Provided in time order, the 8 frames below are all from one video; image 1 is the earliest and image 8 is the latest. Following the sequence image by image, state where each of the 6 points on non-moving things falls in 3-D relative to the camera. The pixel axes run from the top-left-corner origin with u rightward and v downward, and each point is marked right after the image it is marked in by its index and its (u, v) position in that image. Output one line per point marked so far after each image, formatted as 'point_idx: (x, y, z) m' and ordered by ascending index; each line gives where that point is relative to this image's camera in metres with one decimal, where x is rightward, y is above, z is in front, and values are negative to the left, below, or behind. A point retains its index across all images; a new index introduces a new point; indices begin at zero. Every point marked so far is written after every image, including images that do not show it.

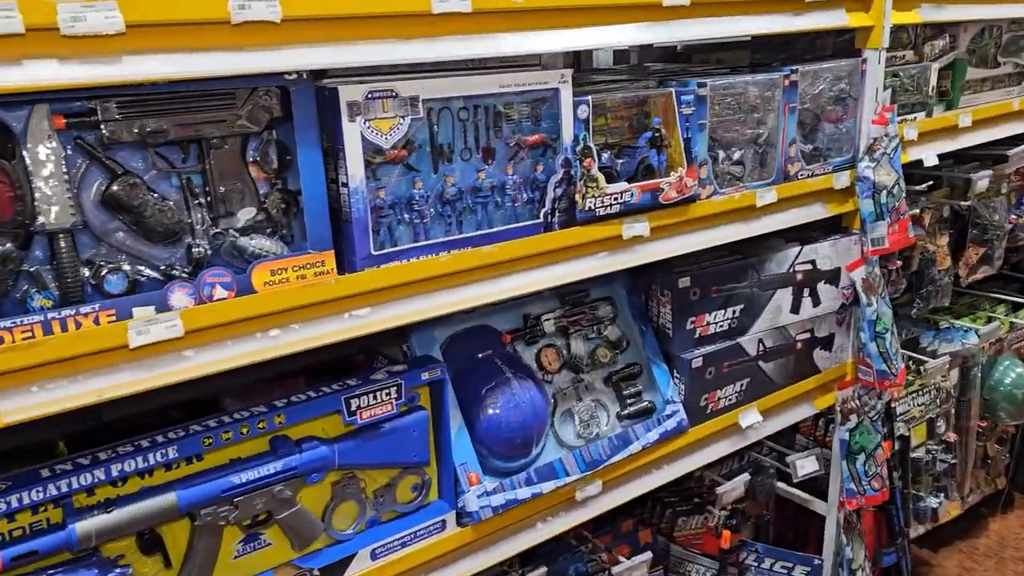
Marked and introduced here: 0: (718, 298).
0: (+0.4, 0.0, +1.6) m
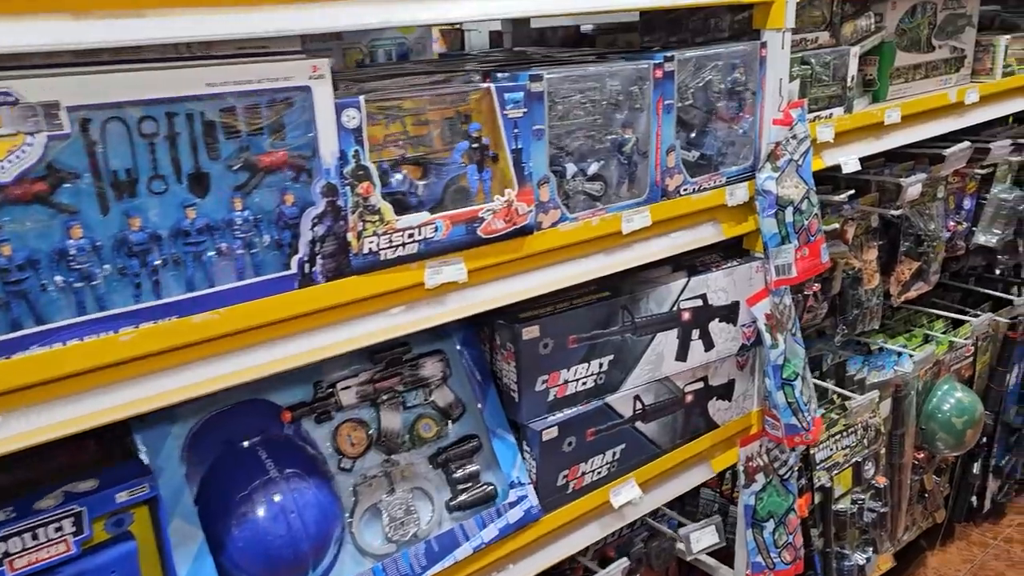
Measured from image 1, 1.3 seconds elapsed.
0: (+0.1, -0.1, +1.2) m
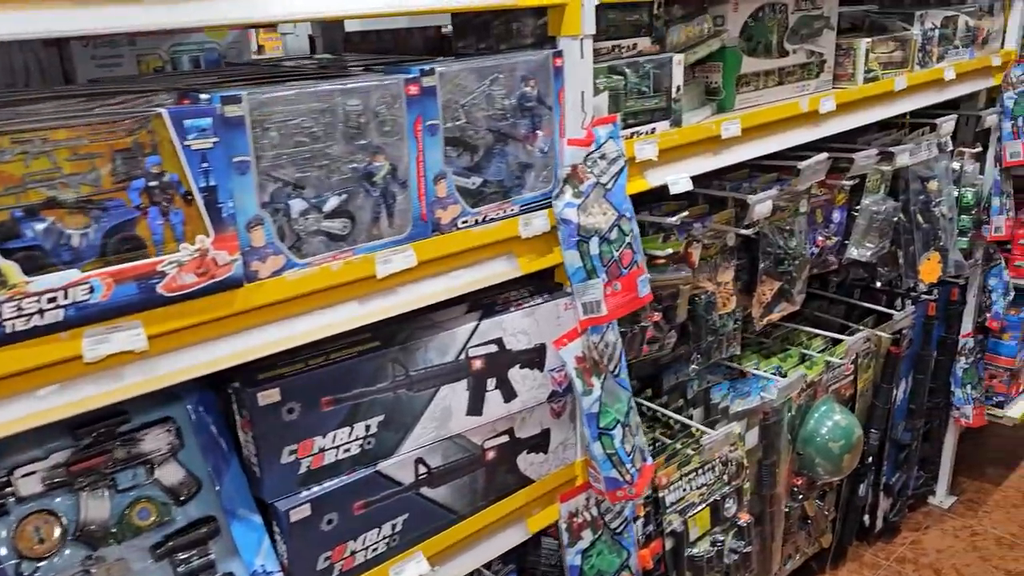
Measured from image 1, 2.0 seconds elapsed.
0: (-0.2, -0.2, +1.1) m
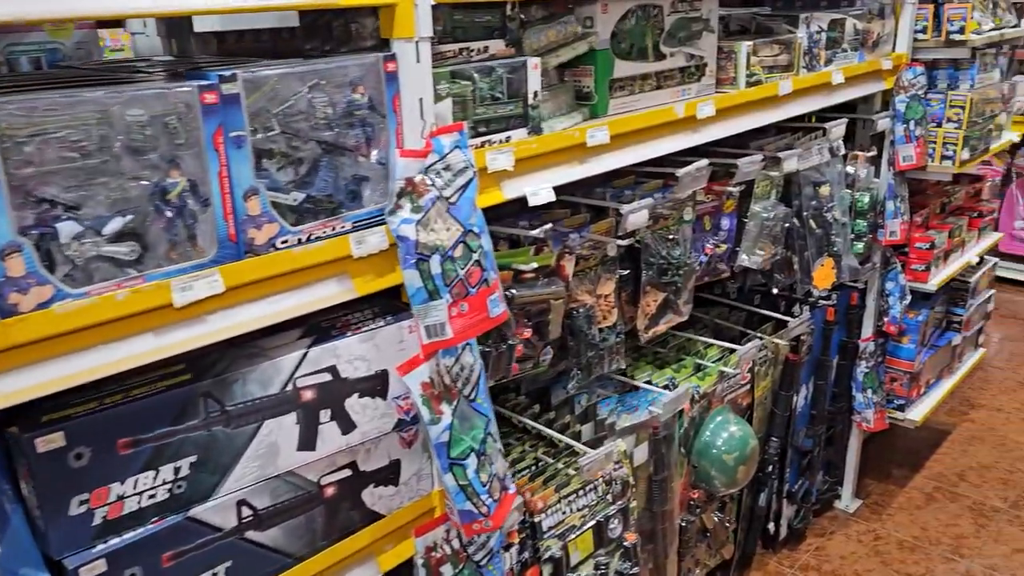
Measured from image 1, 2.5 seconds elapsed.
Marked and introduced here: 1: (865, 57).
0: (-0.4, -0.2, +0.9) m
1: (+0.9, +0.6, +2.2) m
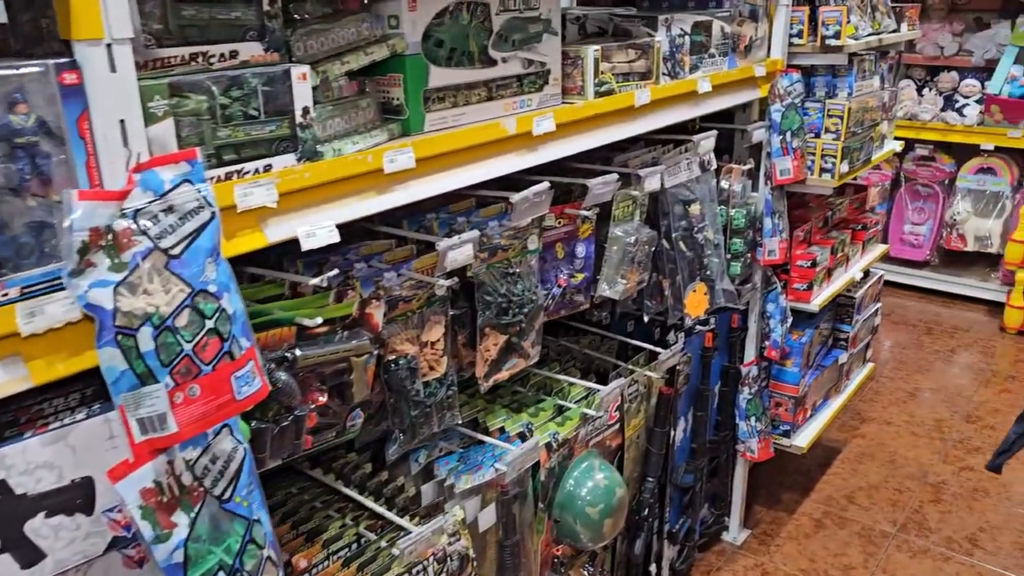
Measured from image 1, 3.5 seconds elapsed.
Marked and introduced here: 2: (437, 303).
0: (-0.7, -0.3, +0.6) m
1: (+0.5, +0.5, +2.0) m
2: (-0.1, 0.0, +1.4) m
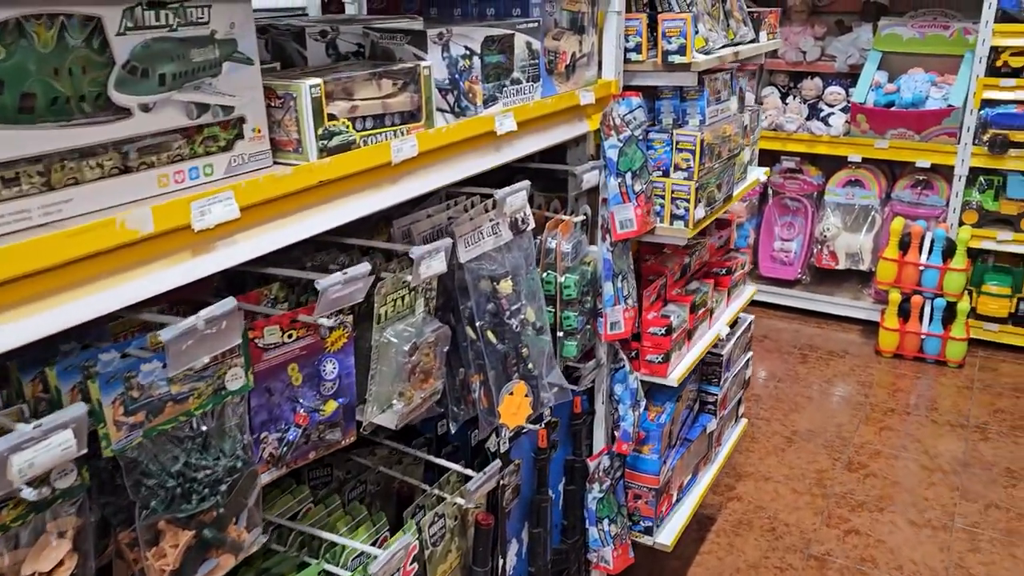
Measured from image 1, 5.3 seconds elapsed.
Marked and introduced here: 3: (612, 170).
0: (-0.9, -0.5, 0.0) m
1: (+0.1, +0.4, +1.5) m
2: (-0.5, -0.2, +0.9) m
3: (+0.2, +0.2, +1.7) m
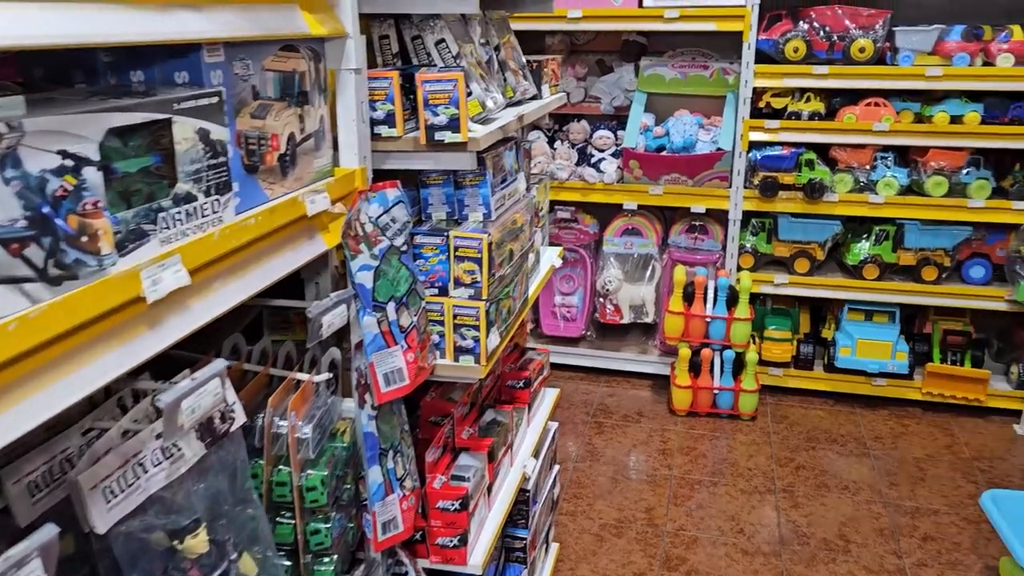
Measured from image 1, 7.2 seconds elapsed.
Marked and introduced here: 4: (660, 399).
0: (-0.7, -0.7, -0.8) m
1: (-0.3, +0.1, +0.9) m
2: (-0.6, -0.5, +0.2) m
3: (-0.2, 0.0, +1.1) m
4: (+0.7, -0.5, +3.8) m
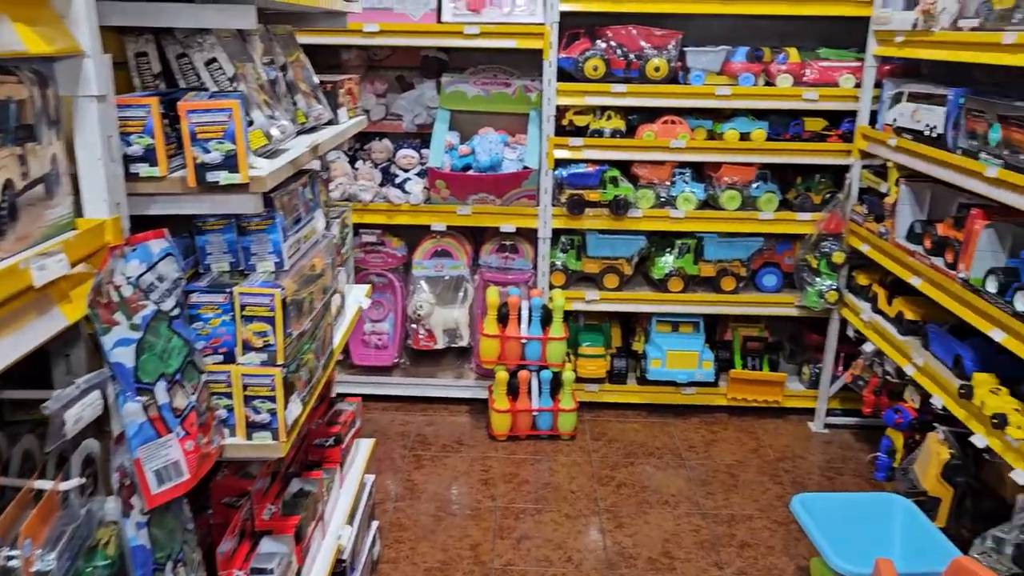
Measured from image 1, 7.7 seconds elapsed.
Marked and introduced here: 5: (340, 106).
0: (-0.5, -0.8, -1.1) m
1: (-0.5, 0.0, +0.7) m
2: (-0.6, -0.6, -0.1) m
3: (-0.4, -0.1, +0.9) m
4: (-0.1, -0.6, +3.7) m
5: (-0.3, +0.3, +1.6) m
